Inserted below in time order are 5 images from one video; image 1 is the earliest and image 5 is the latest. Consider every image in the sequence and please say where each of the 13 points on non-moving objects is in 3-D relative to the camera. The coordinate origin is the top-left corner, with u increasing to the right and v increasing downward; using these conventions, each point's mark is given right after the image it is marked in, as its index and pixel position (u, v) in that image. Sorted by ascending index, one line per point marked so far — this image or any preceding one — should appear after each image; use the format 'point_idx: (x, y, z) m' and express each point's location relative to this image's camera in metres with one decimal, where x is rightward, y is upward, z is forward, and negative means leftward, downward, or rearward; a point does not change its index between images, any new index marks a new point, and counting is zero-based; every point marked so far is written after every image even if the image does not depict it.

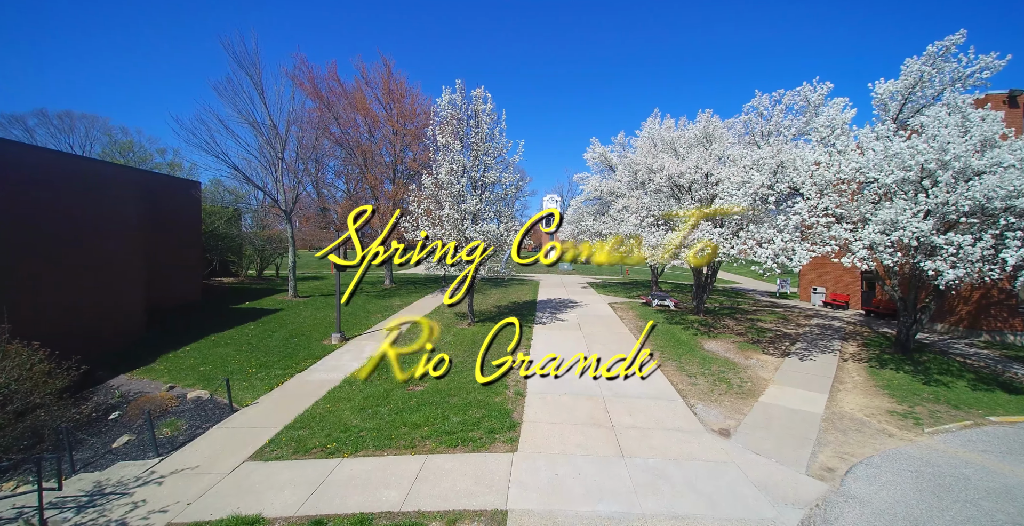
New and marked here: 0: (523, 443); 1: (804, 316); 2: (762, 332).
0: (+0.1, -2.3, +5.4) m
1: (+9.7, -1.8, +13.9) m
2: (+6.8, -1.9, +11.3) m
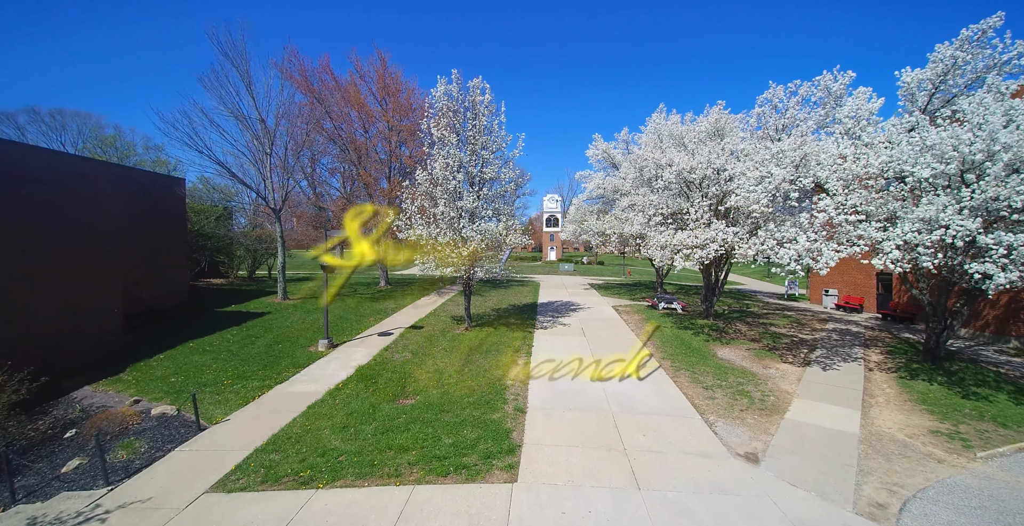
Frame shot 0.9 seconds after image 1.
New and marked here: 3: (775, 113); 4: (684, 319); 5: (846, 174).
0: (+0.1, -2.3, +4.7) m
1: (+9.7, -1.8, +13.3) m
2: (+6.7, -1.9, +10.7) m
3: (+7.3, +4.2, +11.7) m
4: (+5.1, -1.6, +12.5) m
5: (+6.1, +1.6, +7.7) m
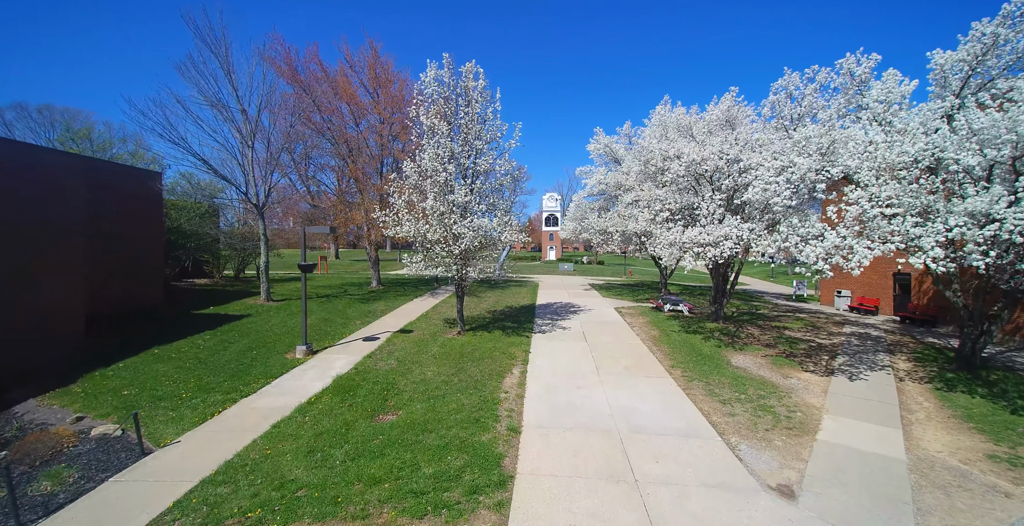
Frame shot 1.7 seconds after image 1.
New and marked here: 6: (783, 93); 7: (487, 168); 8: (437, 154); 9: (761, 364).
0: (0.0, -2.3, +4.0) m
1: (+9.6, -1.8, +12.5) m
2: (+6.6, -1.9, +9.9) m
3: (+7.2, +4.2, +10.9) m
4: (+5.0, -1.6, +11.7) m
5: (+6.0, +1.7, +6.9) m
6: (+7.0, +4.4, +10.9) m
7: (-0.6, +2.2, +9.6) m
8: (-1.7, +2.4, +9.3) m
9: (+4.9, -2.0, +8.3) m
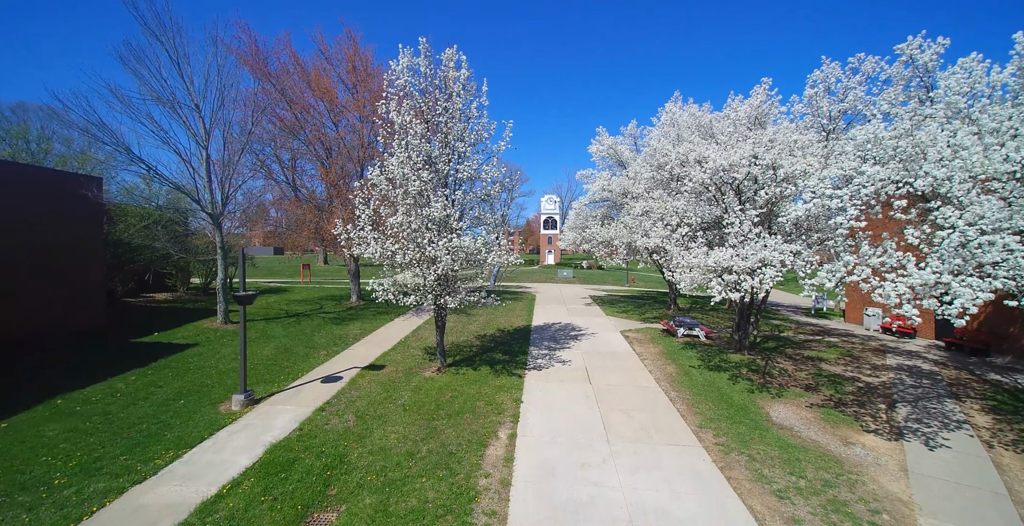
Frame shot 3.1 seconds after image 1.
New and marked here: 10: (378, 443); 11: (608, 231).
0: (-0.2, -2.8, +2.3) m
1: (+9.3, -2.3, +10.9) m
2: (+6.4, -2.4, +8.3) m
3: (+7.0, +3.7, +9.3) m
4: (+4.8, -2.1, +10.1) m
5: (+5.8, +1.2, +5.3) m
6: (+6.8, +3.9, +9.3) m
7: (-0.8, +1.7, +8.0) m
8: (-1.9, +1.9, +7.6) m
9: (+4.7, -2.5, +6.7) m
10: (-1.9, -2.6, +6.0) m
11: (+3.1, +1.0, +13.6) m
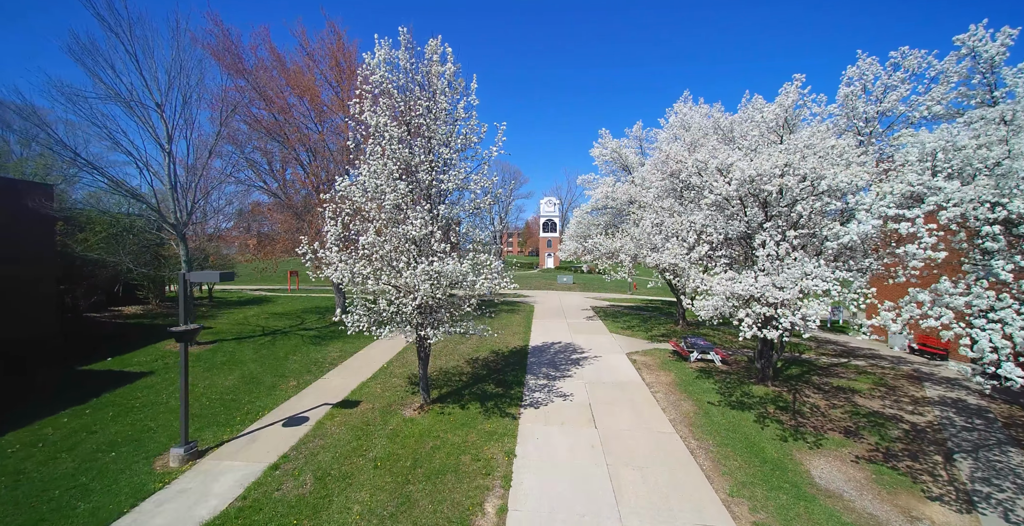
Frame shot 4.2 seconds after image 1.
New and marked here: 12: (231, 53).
0: (-0.3, -3.2, +1.2) m
1: (+9.2, -2.7, +9.8) m
2: (+6.3, -2.8, +7.2) m
3: (+6.9, +3.3, +8.2) m
4: (+4.7, -2.5, +9.0) m
5: (+5.7, +0.7, +4.2) m
6: (+6.7, +3.5, +8.2) m
7: (-0.9, +1.3, +6.9) m
8: (-2.0, +1.5, +6.5) m
9: (+4.6, -2.9, +5.6) m
10: (-2.0, -3.0, +4.8) m
11: (+3.0, +0.6, +12.5) m
12: (-8.2, +6.1, +12.2) m
